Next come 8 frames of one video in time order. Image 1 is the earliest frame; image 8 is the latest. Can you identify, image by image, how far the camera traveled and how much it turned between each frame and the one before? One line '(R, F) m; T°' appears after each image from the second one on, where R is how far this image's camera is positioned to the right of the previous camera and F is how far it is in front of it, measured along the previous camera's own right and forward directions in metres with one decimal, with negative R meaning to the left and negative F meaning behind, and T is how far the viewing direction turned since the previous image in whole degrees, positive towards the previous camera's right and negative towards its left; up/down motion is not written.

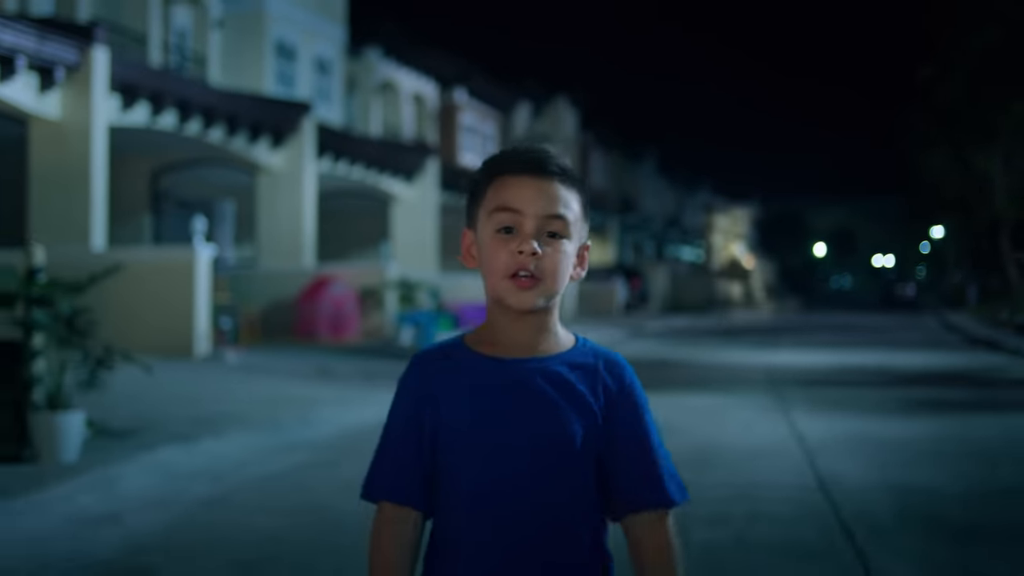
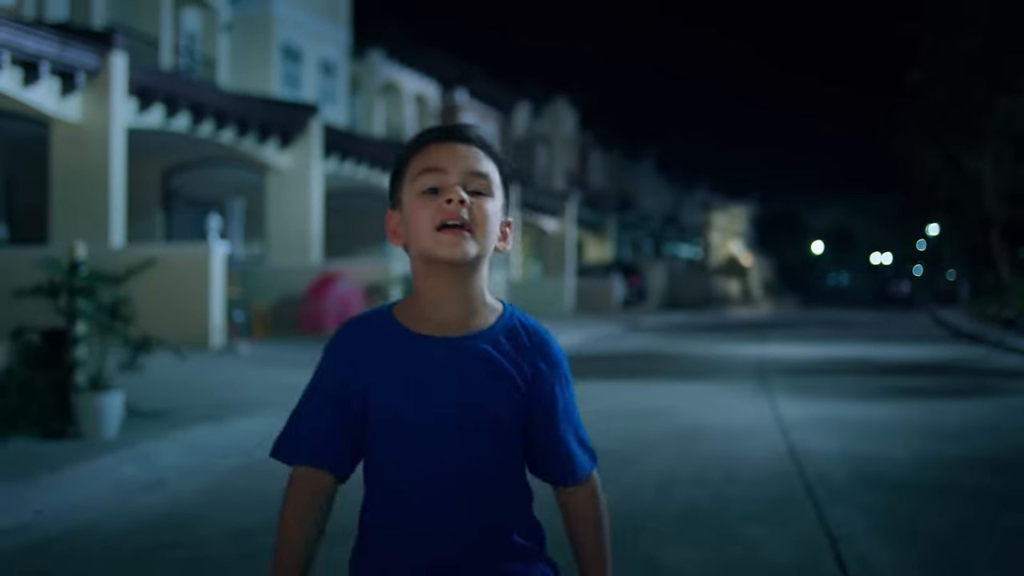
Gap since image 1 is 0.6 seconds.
(0.0, -0.9) m; 0°
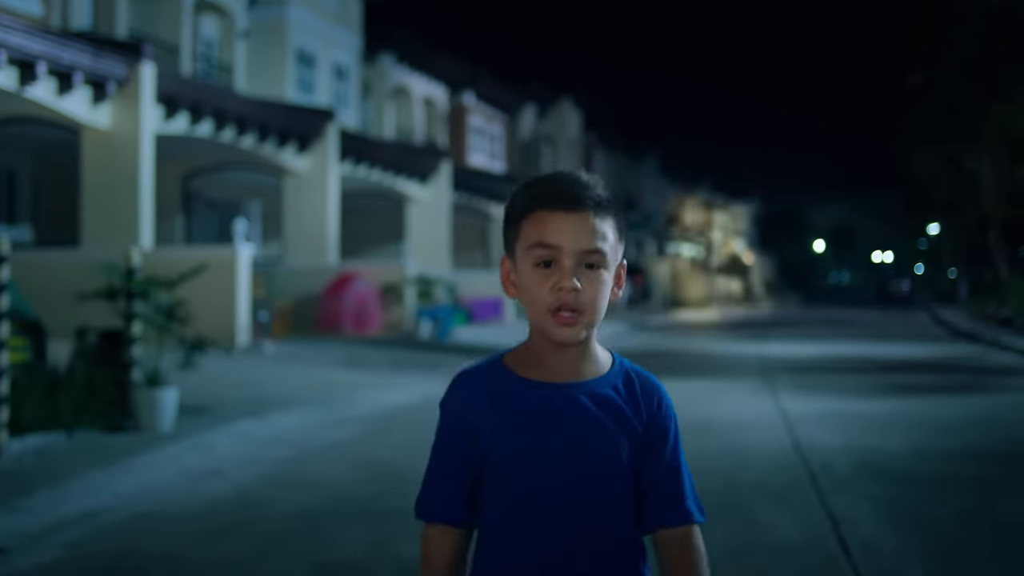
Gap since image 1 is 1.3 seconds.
(-0.2, -0.8) m; 0°
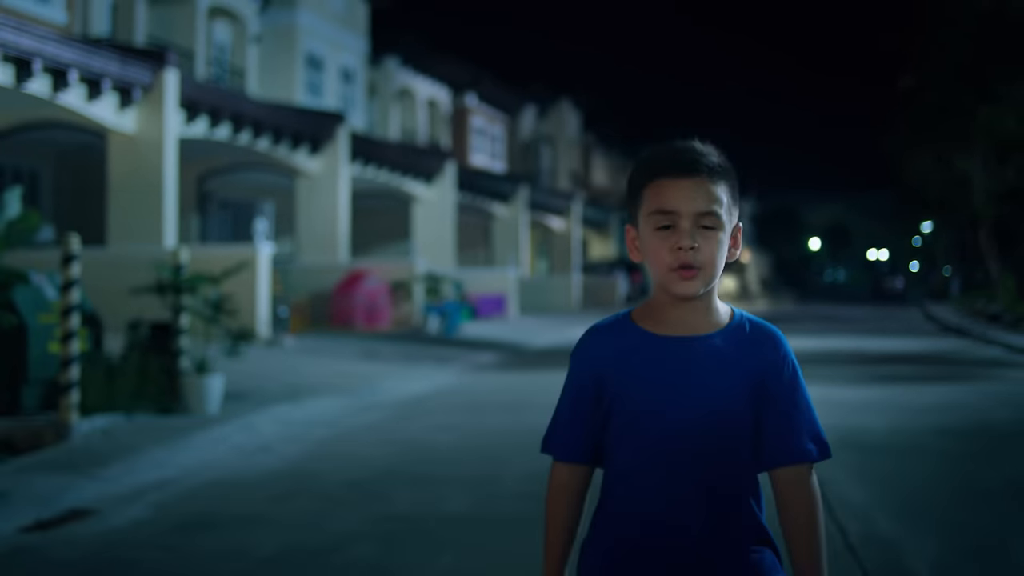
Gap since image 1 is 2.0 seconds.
(-0.2, -1.0) m; 0°
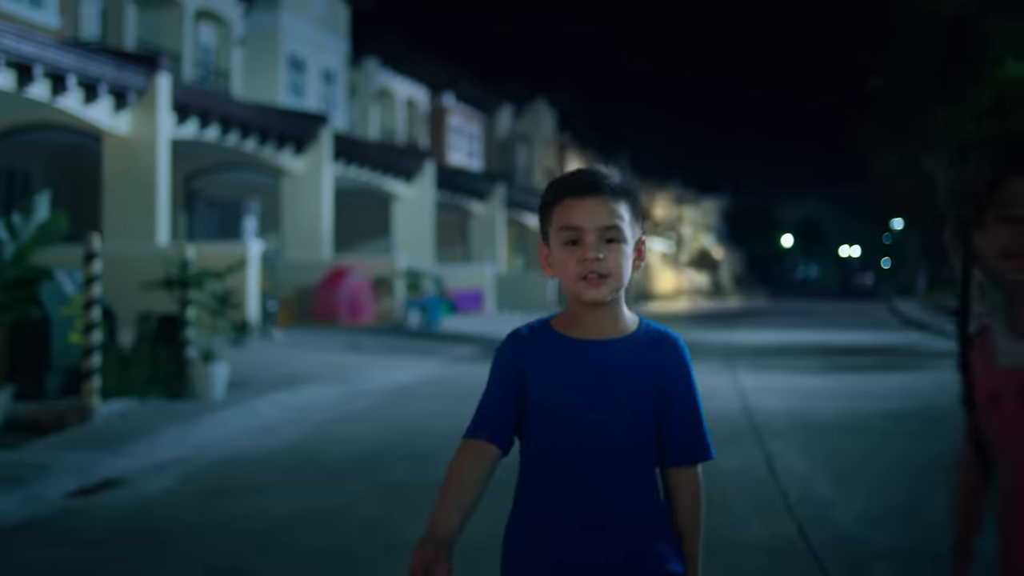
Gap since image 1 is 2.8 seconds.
(-0.1, -1.1) m; +1°
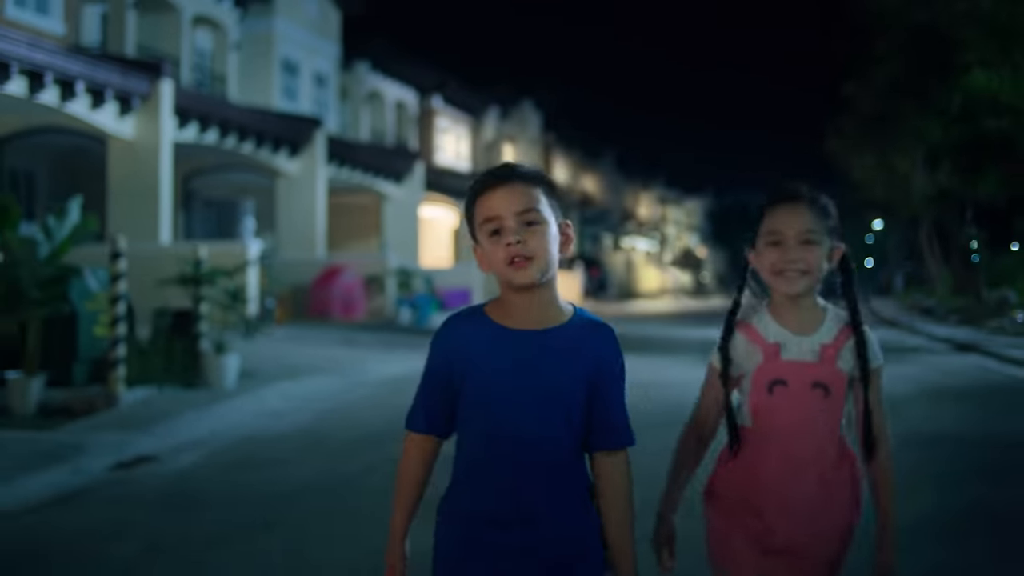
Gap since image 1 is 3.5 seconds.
(-0.1, -1.1) m; +1°
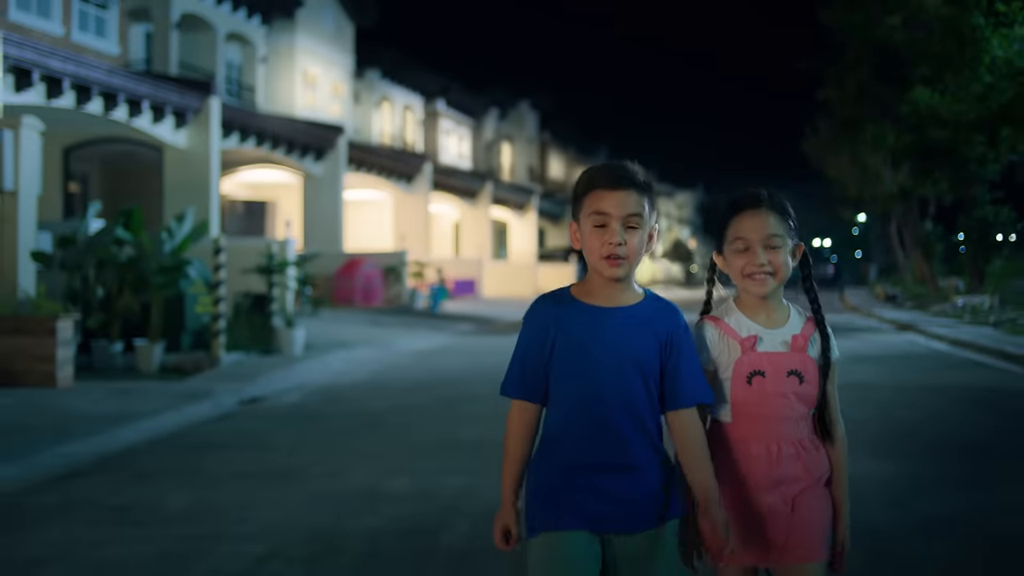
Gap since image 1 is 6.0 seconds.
(-0.2, -3.8) m; 0°
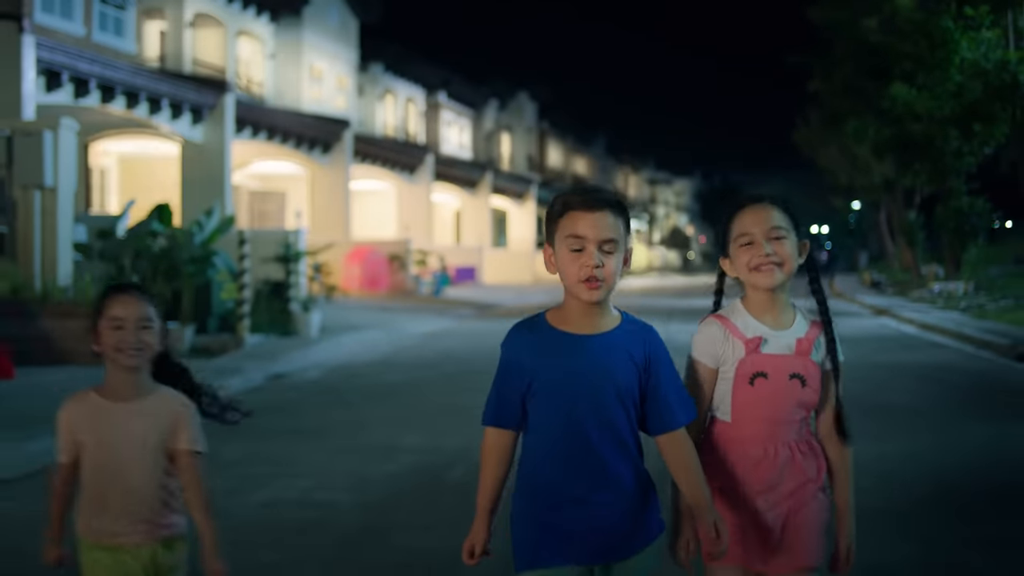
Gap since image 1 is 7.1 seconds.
(0.0, -1.7) m; 0°
